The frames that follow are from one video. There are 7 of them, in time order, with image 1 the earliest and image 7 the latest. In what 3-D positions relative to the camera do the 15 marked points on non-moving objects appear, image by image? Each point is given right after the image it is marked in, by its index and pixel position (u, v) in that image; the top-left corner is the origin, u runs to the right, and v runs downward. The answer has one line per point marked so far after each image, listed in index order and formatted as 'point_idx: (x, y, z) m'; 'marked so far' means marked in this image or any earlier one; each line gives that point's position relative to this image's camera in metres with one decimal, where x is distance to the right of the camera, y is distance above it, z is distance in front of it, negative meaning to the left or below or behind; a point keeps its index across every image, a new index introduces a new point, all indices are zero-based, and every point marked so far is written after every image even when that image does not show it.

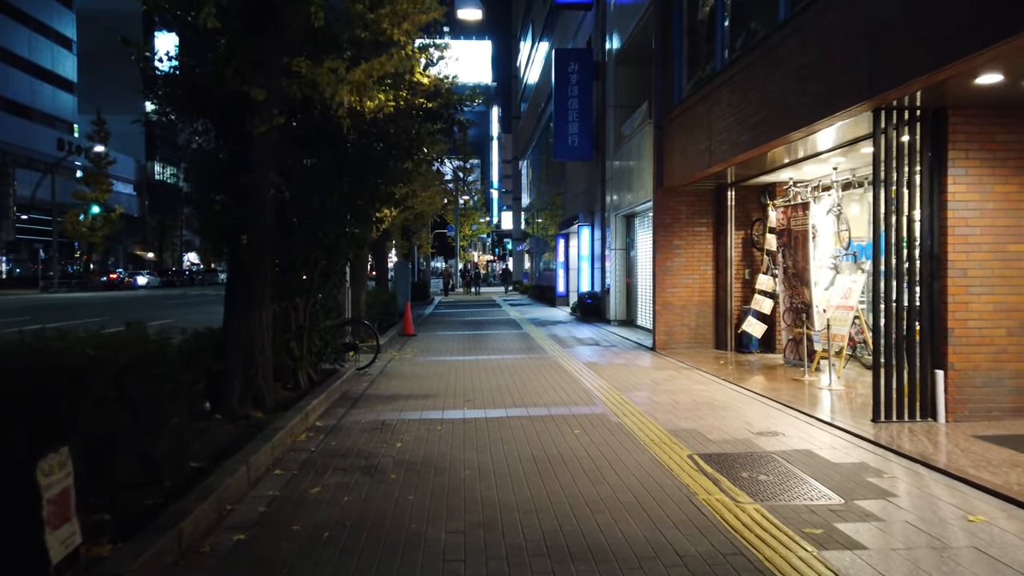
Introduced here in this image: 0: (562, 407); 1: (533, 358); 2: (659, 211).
0: (+0.6, -1.4, +8.8) m
1: (+0.4, -1.3, +13.8) m
2: (+2.9, +1.5, +14.3) m
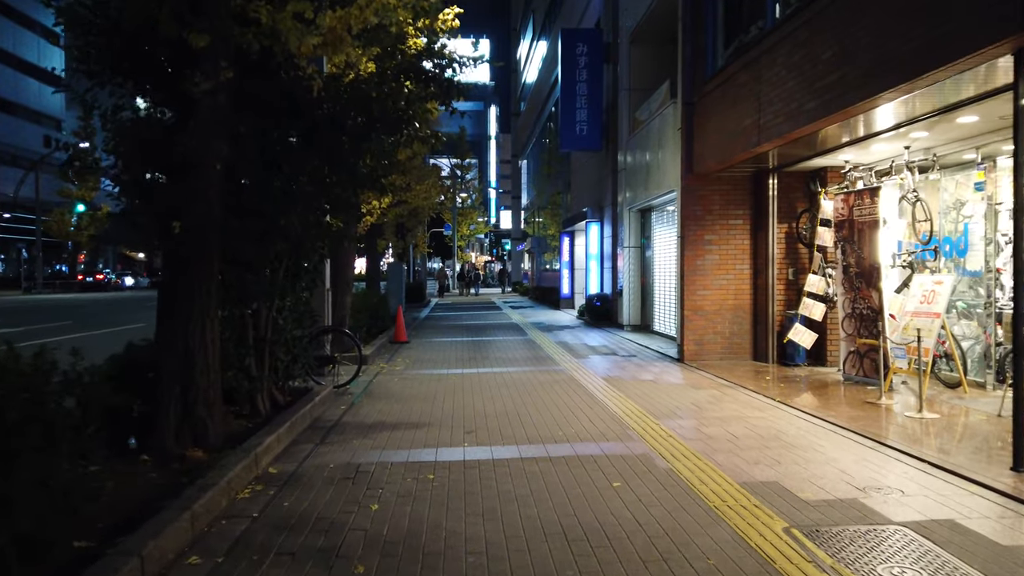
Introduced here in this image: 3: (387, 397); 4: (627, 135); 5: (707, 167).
0: (+0.7, -1.5, +6.8) m
1: (+0.5, -1.4, +11.9) m
2: (+3.0, +1.5, +12.4) m
3: (-1.7, -1.5, +9.7) m
4: (+3.0, +4.1, +19.3) m
5: (+3.2, +2.0, +11.8) m
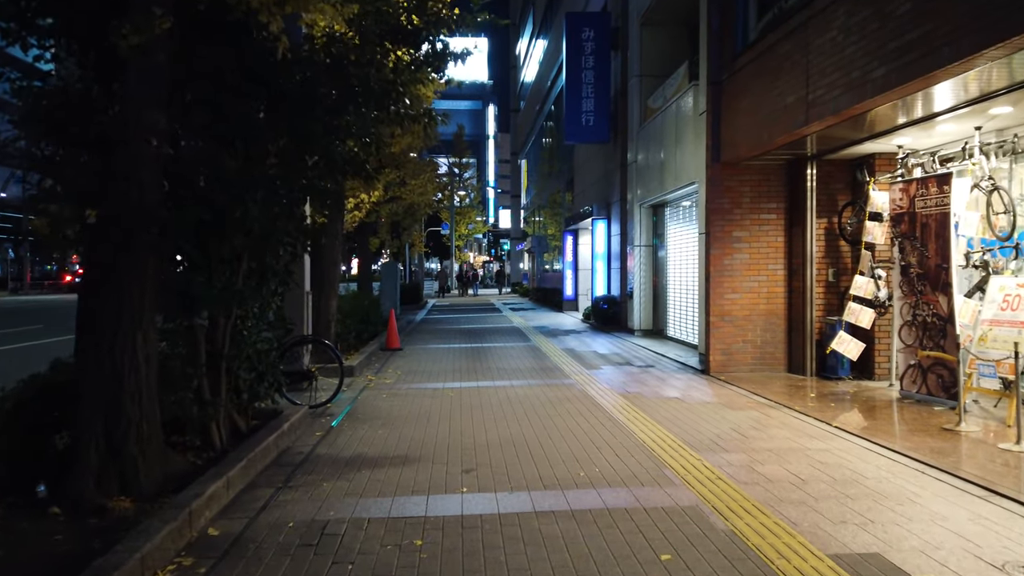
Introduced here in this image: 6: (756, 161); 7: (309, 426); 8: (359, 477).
0: (+0.8, -1.5, +5.4) m
1: (+0.6, -1.4, +10.5) m
2: (+3.1, +1.4, +11.0) m
3: (-1.6, -1.5, +8.3) m
4: (+3.1, +4.0, +17.9) m
5: (+3.2, +1.9, +10.5) m
6: (+3.6, +1.9, +10.7) m
7: (-2.2, -1.5, +8.0) m
8: (-1.3, -1.6, +6.0) m
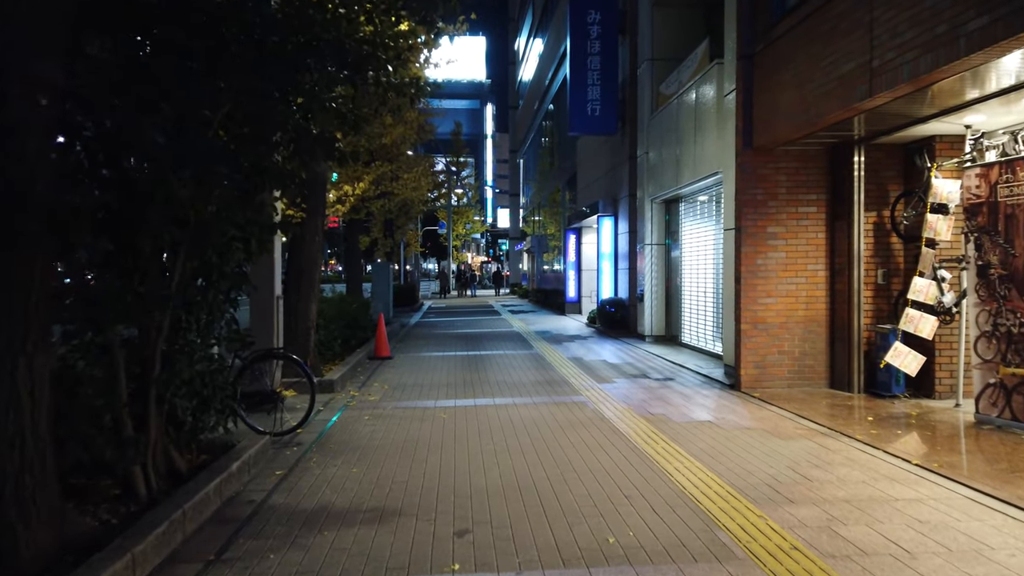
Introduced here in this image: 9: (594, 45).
0: (+0.9, -1.5, +4.0) m
1: (+0.6, -1.5, +9.1) m
2: (+3.1, +1.4, +9.6) m
3: (-1.6, -1.5, +6.9) m
4: (+3.1, +4.0, +16.5) m
5: (+3.3, +1.9, +9.1) m
6: (+3.6, +1.8, +9.3) m
7: (-2.2, -1.6, +6.6) m
8: (-1.2, -1.6, +4.6) m
9: (+2.1, +6.2, +18.5) m
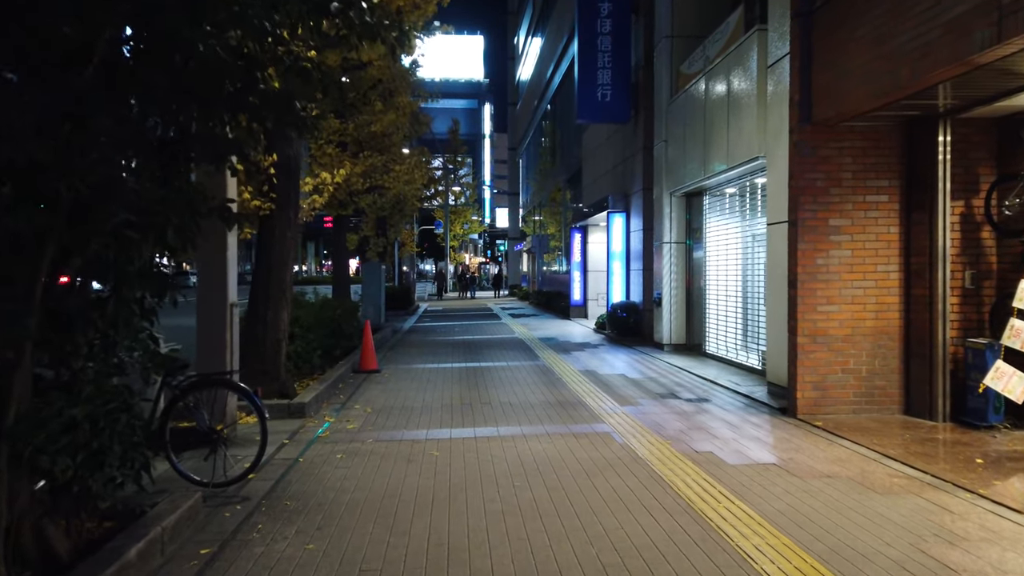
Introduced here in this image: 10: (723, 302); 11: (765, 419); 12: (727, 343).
0: (+1.0, -1.6, +2.3) m
1: (+0.7, -1.5, +7.4) m
2: (+3.2, +1.3, +7.9) m
3: (-1.5, -1.6, +5.2) m
4: (+3.2, +3.9, +14.8) m
5: (+3.4, +1.8, +7.4) m
6: (+3.7, +1.8, +7.7) m
7: (-2.1, -1.6, +4.9) m
8: (-1.1, -1.6, +2.9) m
9: (+2.1, +6.1, +16.8) m
10: (+3.8, -0.3, +13.3) m
11: (+2.8, -1.4, +8.0) m
12: (+3.8, -1.0, +13.0) m
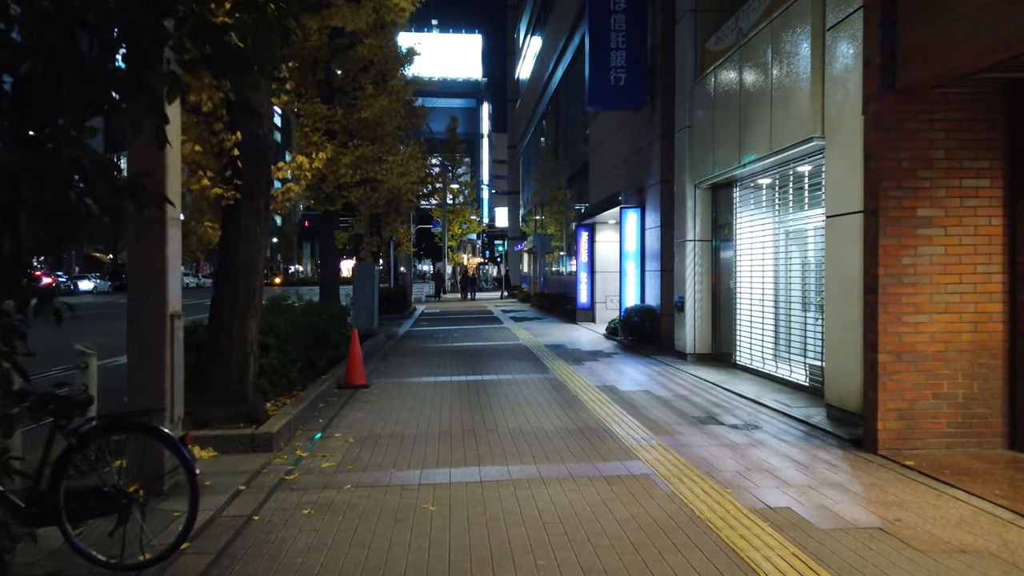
0: (+1.1, -1.6, +0.8) m
1: (+0.8, -1.6, +5.9) m
2: (+3.3, +1.3, +6.4) m
3: (-1.3, -1.6, +3.7) m
4: (+3.3, +3.8, +13.3) m
5: (+3.5, +1.8, +5.9) m
6: (+3.8, +1.7, +6.1) m
7: (-2.0, -1.7, +3.4) m
8: (-1.0, -1.7, +1.4) m
9: (+2.2, +6.1, +15.3) m
10: (+3.9, -0.3, +11.8) m
11: (+2.9, -1.5, +6.5) m
12: (+3.9, -1.0, +11.5) m
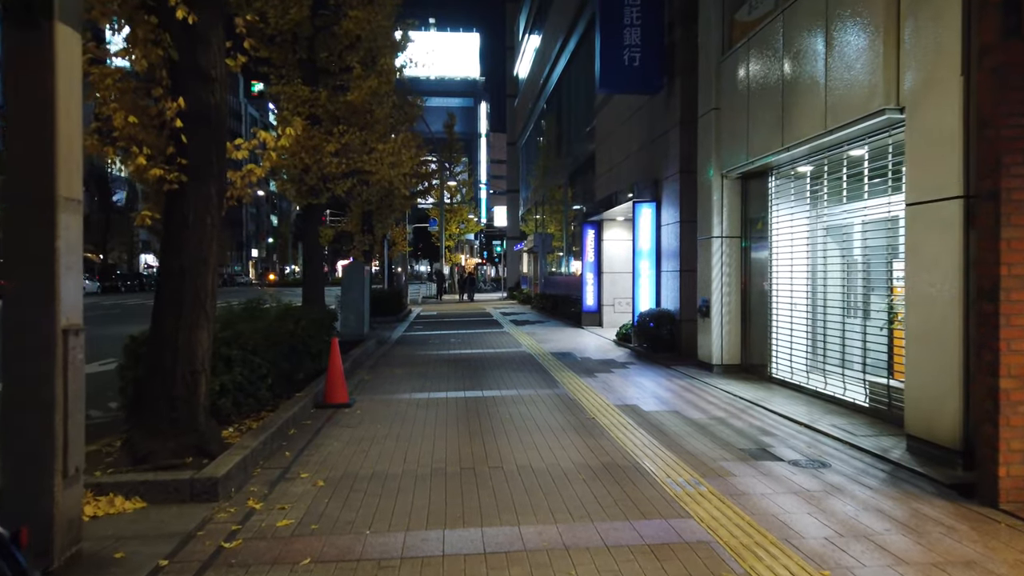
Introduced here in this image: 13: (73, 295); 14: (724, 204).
0: (+1.2, -1.7, -0.7) m
1: (+0.9, -1.6, +4.4) m
2: (+3.4, +1.2, +4.9) m
3: (-1.2, -1.7, +2.2) m
4: (+3.3, +3.8, +11.8) m
5: (+3.6, +1.7, +4.4) m
6: (+3.9, +1.7, +4.7) m
7: (-1.9, -1.7, +1.9) m
8: (-0.9, -1.7, -0.1) m
9: (+2.3, +6.0, +13.8) m
10: (+4.0, -0.4, +10.3) m
11: (+3.0, -1.5, +5.0) m
12: (+4.0, -1.1, +10.0) m
13: (-2.6, 0.0, +4.3) m
14: (+3.4, +1.4, +11.8) m
